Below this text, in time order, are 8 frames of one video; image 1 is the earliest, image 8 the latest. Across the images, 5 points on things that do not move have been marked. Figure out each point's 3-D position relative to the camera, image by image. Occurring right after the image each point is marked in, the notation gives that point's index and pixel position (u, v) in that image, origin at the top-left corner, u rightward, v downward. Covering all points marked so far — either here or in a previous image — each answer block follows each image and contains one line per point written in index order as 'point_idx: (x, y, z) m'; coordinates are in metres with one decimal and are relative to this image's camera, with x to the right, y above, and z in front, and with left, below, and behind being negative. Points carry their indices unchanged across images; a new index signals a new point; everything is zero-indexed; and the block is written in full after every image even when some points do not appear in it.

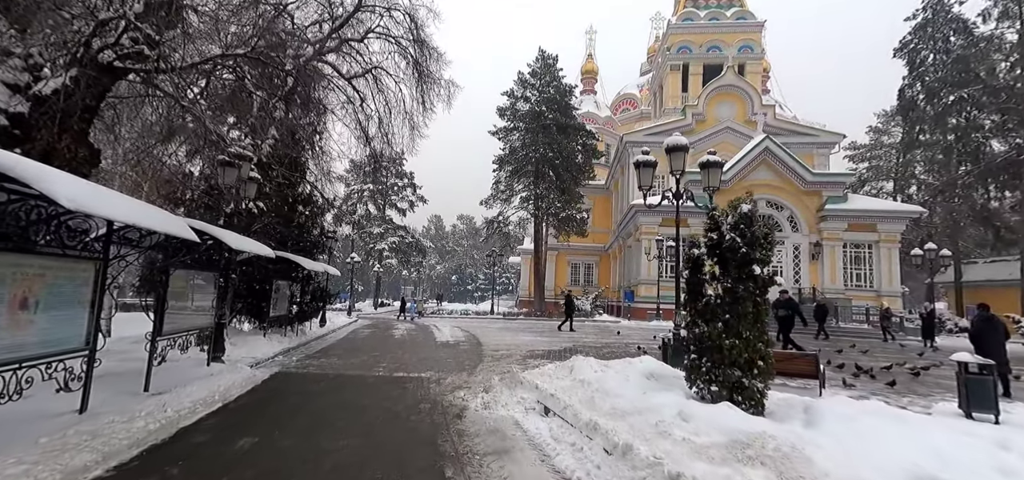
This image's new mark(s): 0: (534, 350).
0: (+0.7, -3.2, +13.4) m
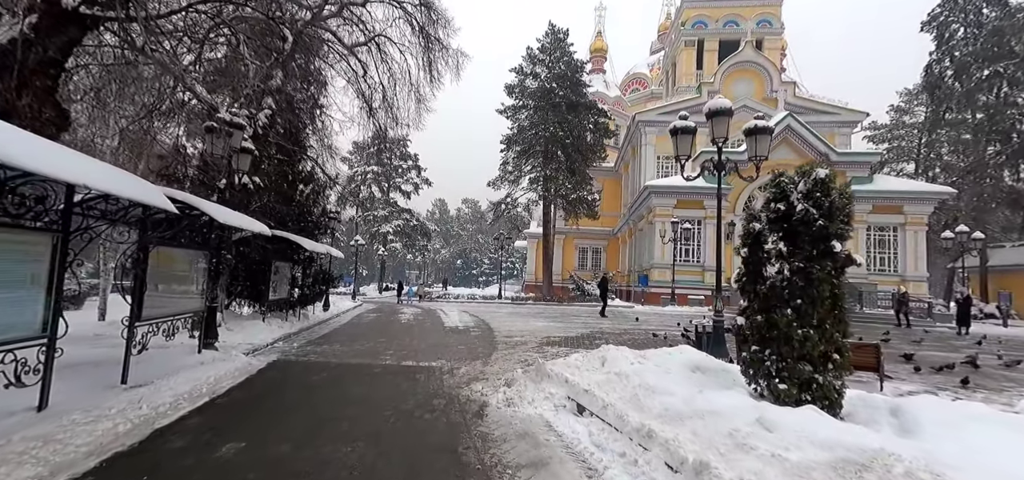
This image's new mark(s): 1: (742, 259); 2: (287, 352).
0: (+1.0, -2.6, +12.6) m
1: (+2.7, -0.2, +5.5) m
2: (-4.7, -2.3, +9.7) m
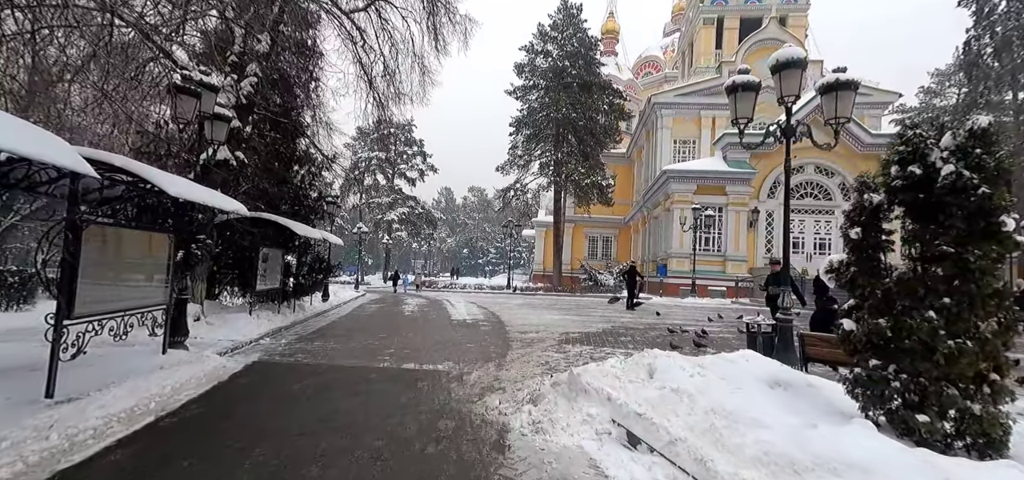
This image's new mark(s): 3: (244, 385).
0: (+1.4, -2.3, +11.3) m
1: (+3.0, 0.0, +4.1) m
2: (-4.4, -2.0, +8.4) m
3: (-3.5, -1.9, +6.0) m
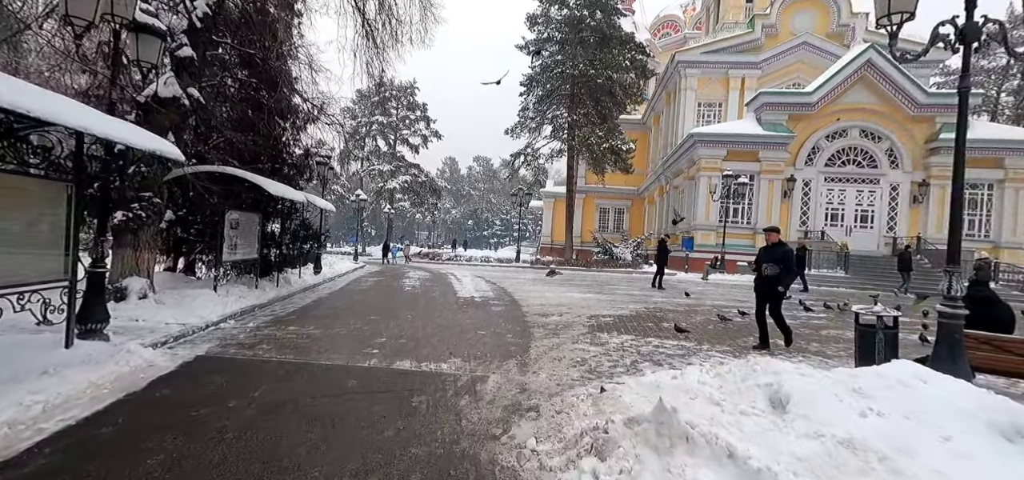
0: (+1.8, -1.6, +9.5) m
1: (+3.3, +0.2, +2.1) m
2: (-4.0, -1.4, +6.6) m
3: (-3.1, -1.4, +4.1) m
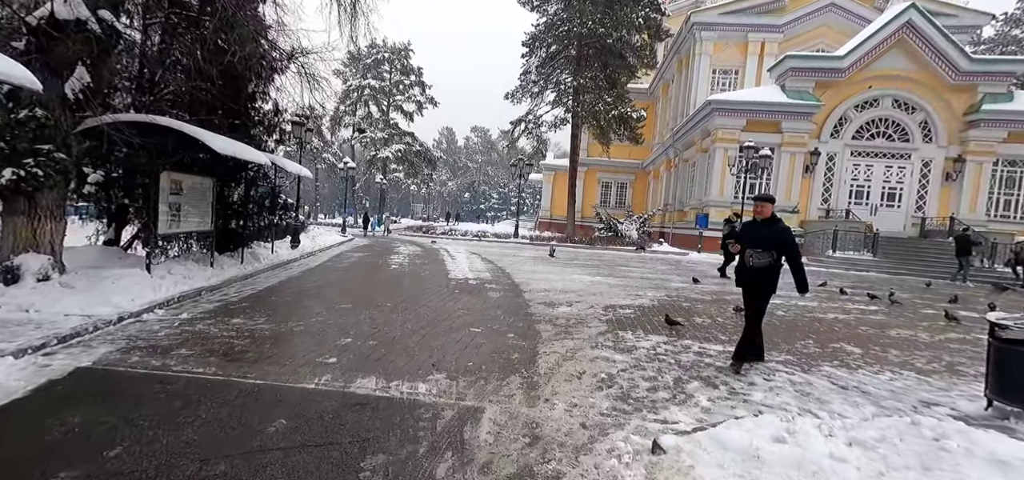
0: (+1.8, -1.1, +7.9) m
1: (+3.4, +0.2, +0.5) m
2: (-4.0, -1.1, +5.0) m
3: (-3.1, -1.2, +2.6) m
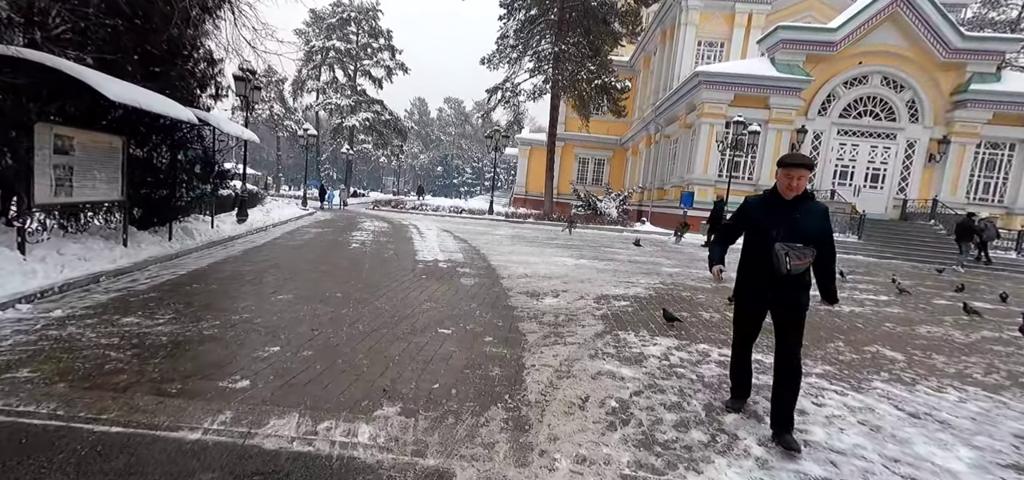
0: (+1.4, -0.8, +6.8) m
1: (+3.5, +0.1, -0.6) m
2: (-4.2, -0.9, +3.6) m
3: (-3.1, -1.2, +1.2) m
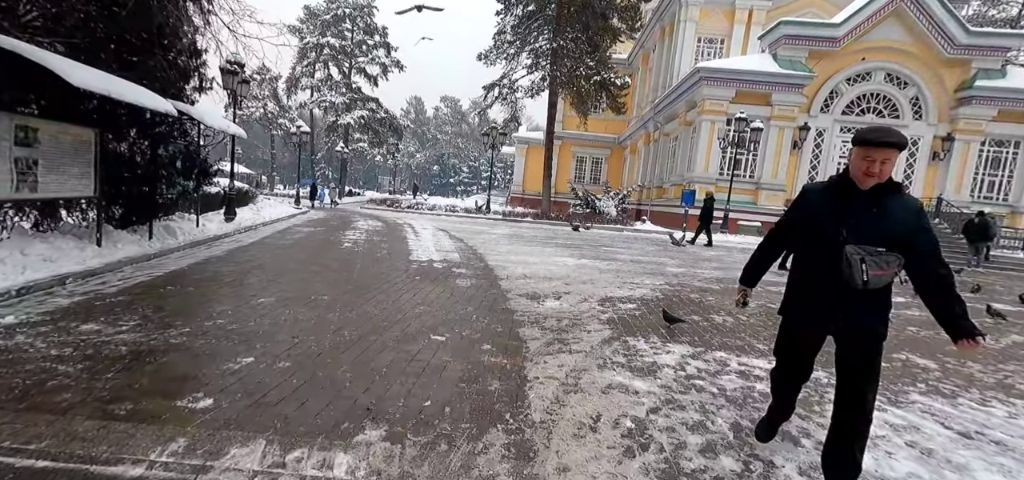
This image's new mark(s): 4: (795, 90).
0: (+1.4, -0.8, +6.4) m
1: (+3.5, +0.1, -1.0) m
2: (-4.2, -0.8, +3.2) m
3: (-3.1, -1.2, +0.8) m
4: (+11.4, +6.0, +18.6) m
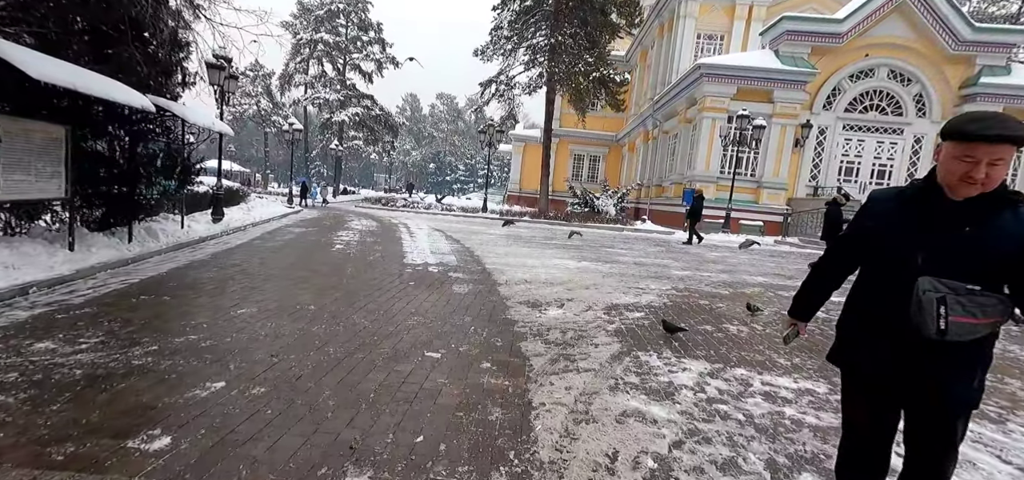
0: (+1.4, -0.9, +6.0) m
1: (+3.6, 0.0, -1.3) m
2: (-4.1, -0.9, +2.7) m
3: (-3.0, -1.3, +0.4) m
4: (+11.3, +6.0, +18.3) m
